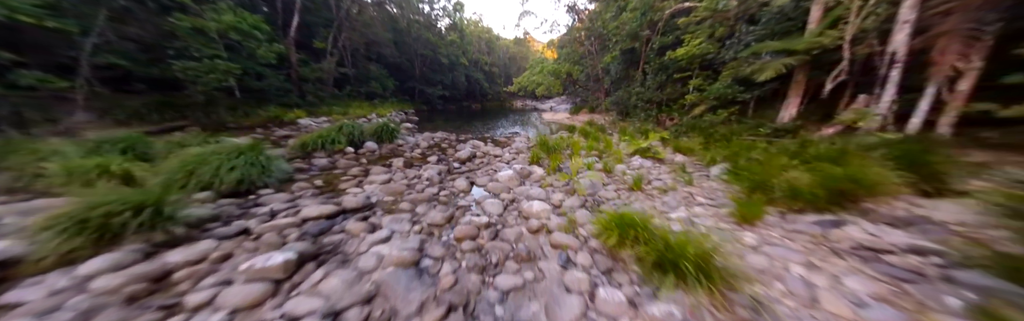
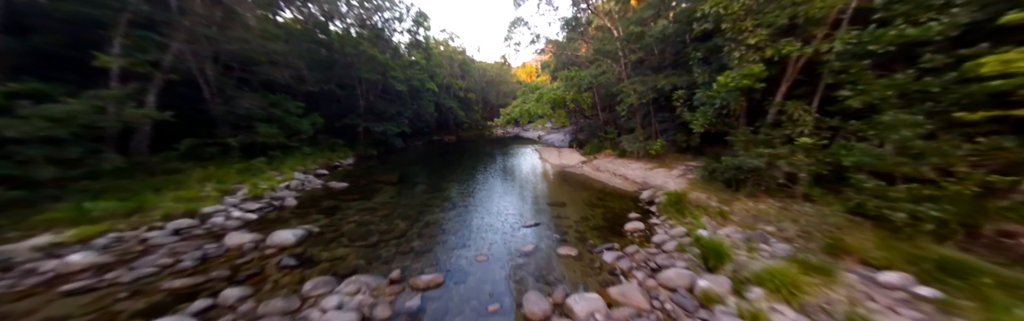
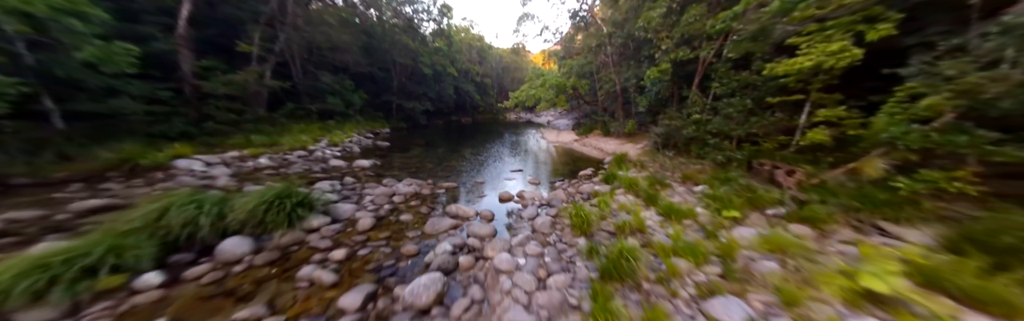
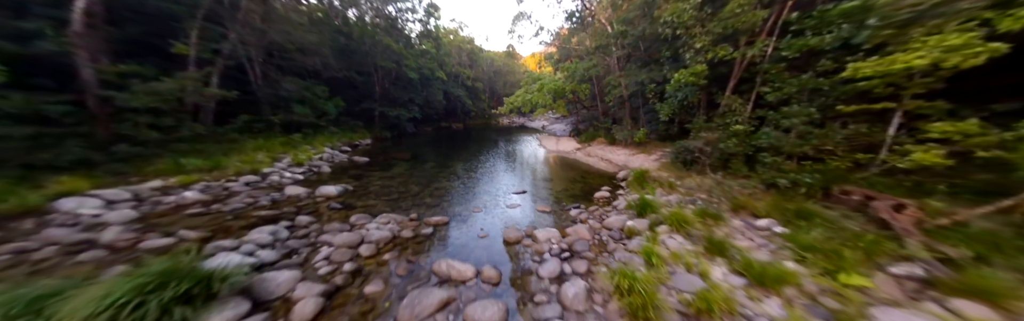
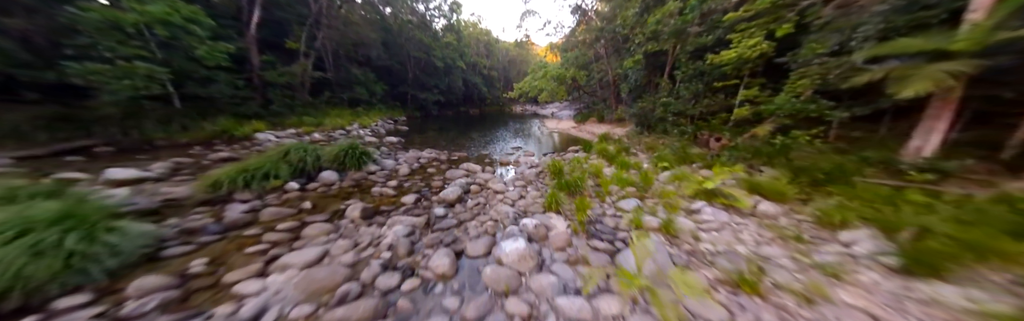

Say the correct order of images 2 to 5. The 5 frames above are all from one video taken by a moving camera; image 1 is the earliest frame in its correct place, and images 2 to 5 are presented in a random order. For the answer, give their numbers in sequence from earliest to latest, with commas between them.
5, 3, 4, 2
